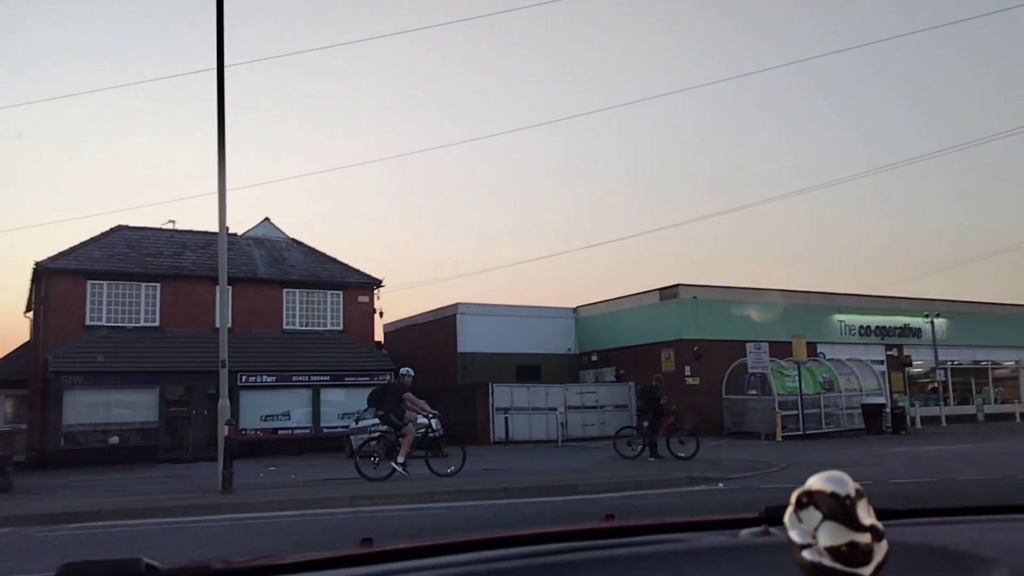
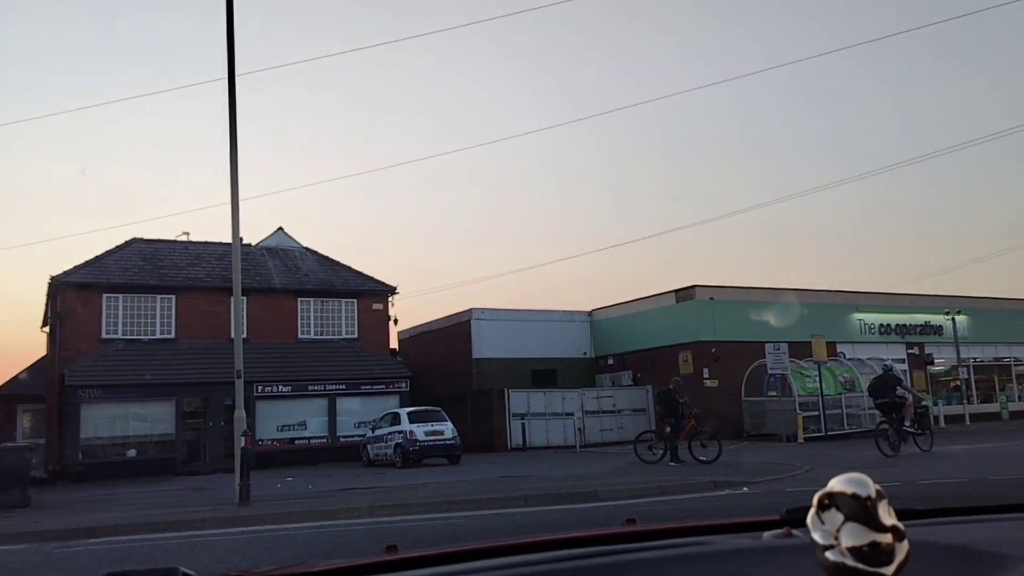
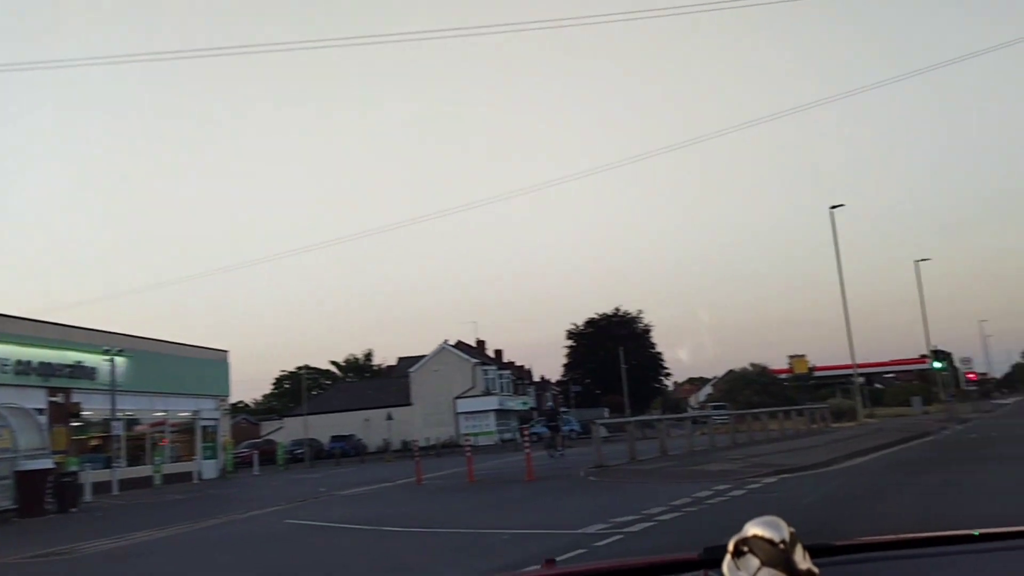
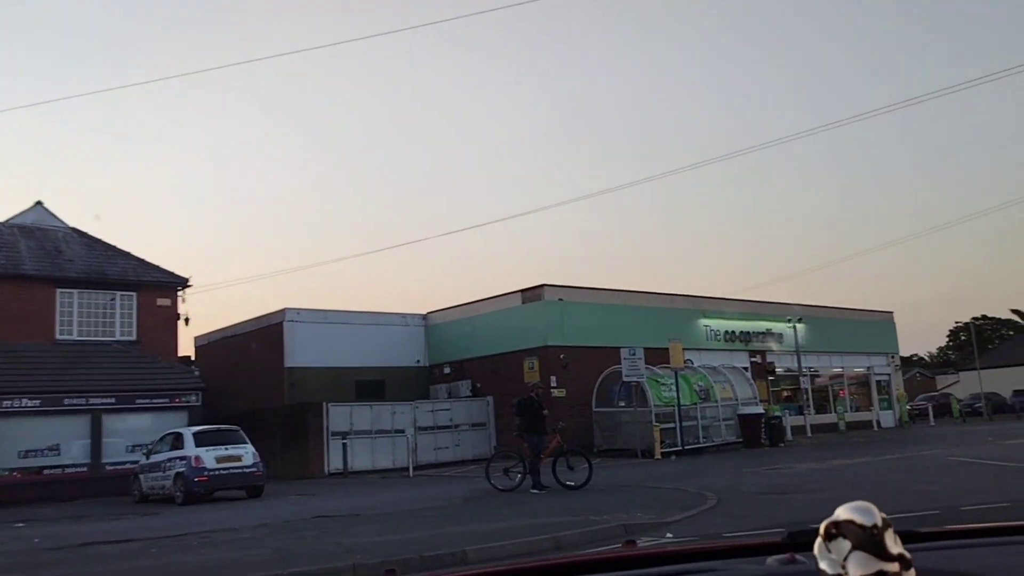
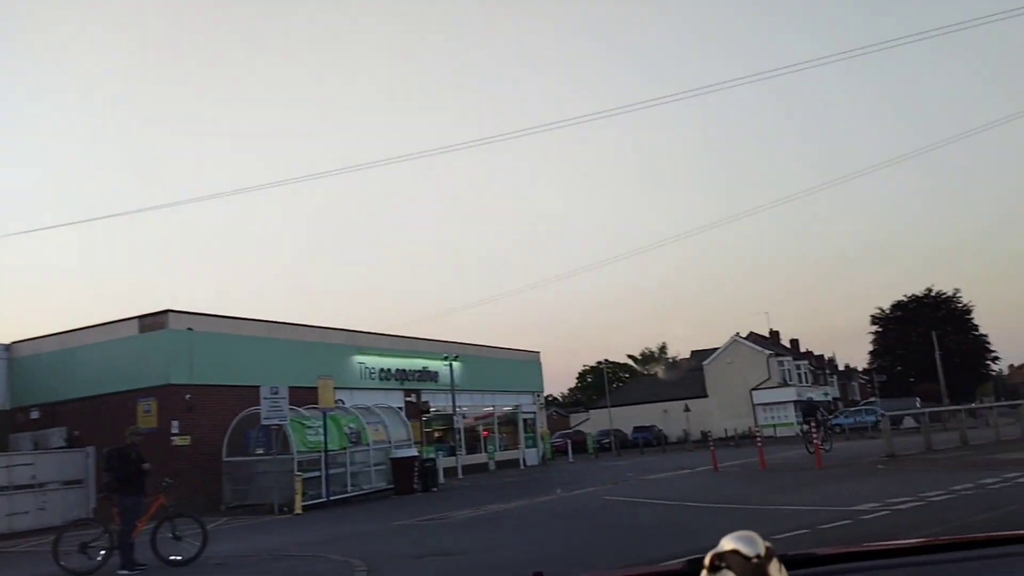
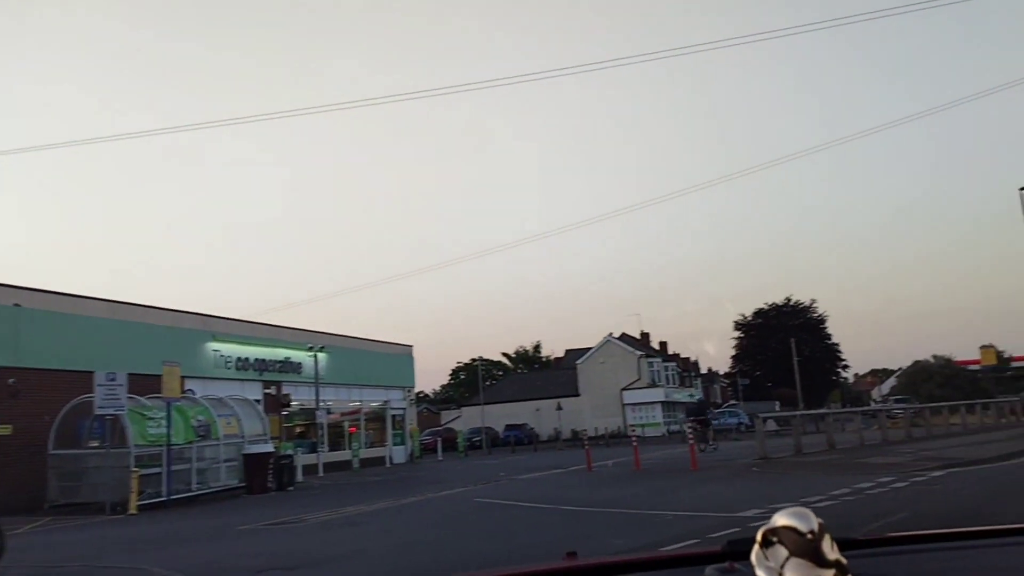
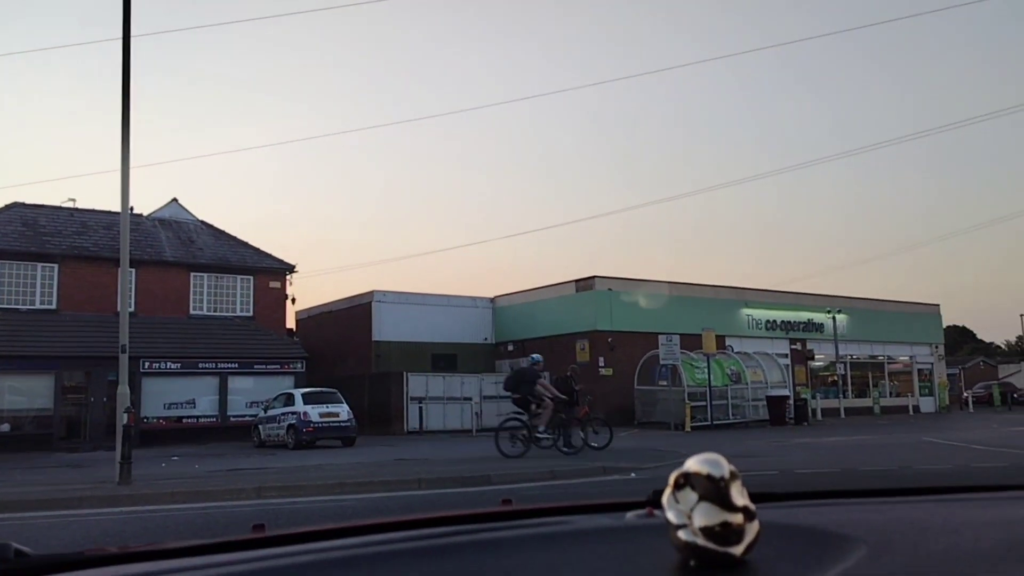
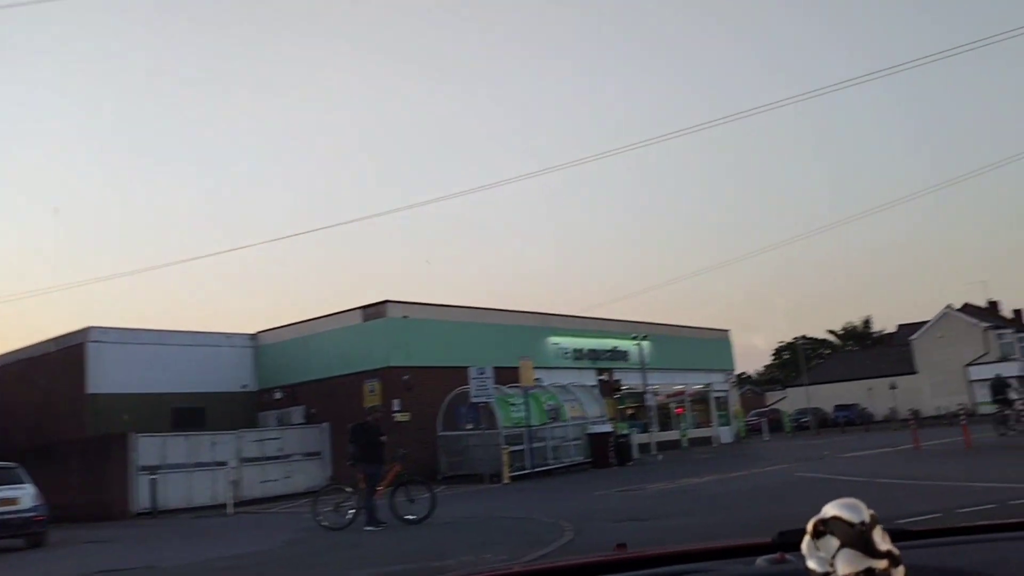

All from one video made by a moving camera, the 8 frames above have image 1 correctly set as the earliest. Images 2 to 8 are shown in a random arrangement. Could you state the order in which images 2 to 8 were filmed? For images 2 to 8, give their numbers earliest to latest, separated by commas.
7, 2, 4, 8, 5, 6, 3
